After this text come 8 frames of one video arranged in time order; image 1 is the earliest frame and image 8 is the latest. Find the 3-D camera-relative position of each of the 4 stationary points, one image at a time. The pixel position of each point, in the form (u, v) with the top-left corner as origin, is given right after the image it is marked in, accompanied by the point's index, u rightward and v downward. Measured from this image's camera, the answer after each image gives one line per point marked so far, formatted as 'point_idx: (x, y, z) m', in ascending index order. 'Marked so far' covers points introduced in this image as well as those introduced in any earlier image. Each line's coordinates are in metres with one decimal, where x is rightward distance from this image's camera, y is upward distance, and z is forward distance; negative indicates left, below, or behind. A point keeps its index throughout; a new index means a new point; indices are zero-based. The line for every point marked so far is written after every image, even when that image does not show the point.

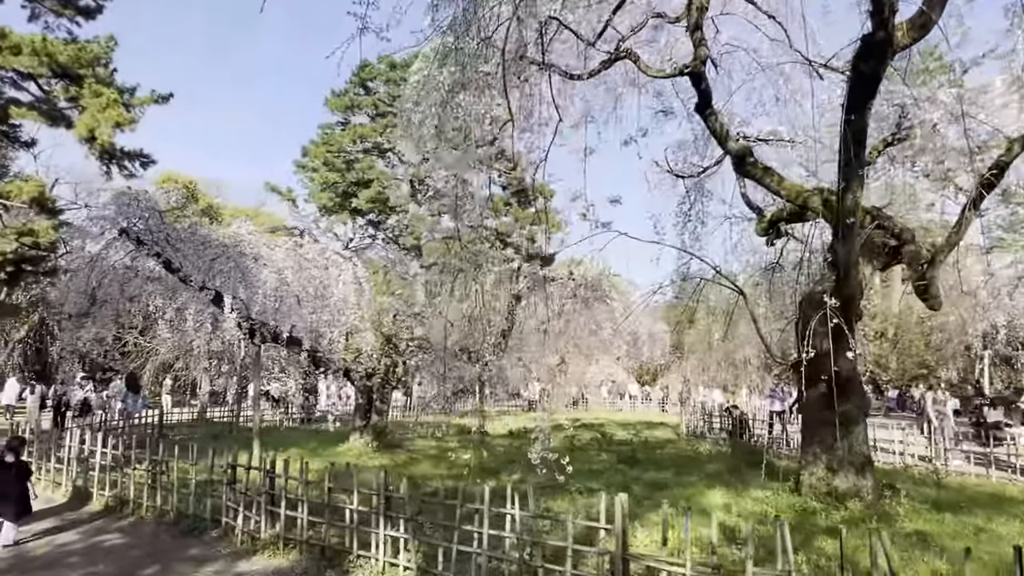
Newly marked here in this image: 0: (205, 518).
0: (-3.5, -2.6, +7.4) m
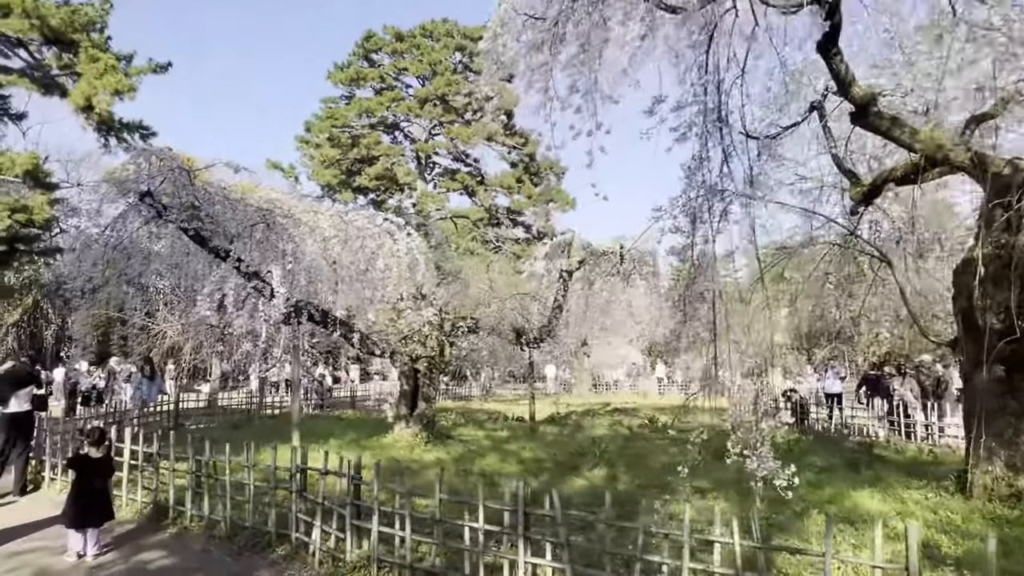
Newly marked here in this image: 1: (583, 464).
0: (-2.3, -2.3, +6.2) m
1: (+1.1, -2.6, +9.7) m
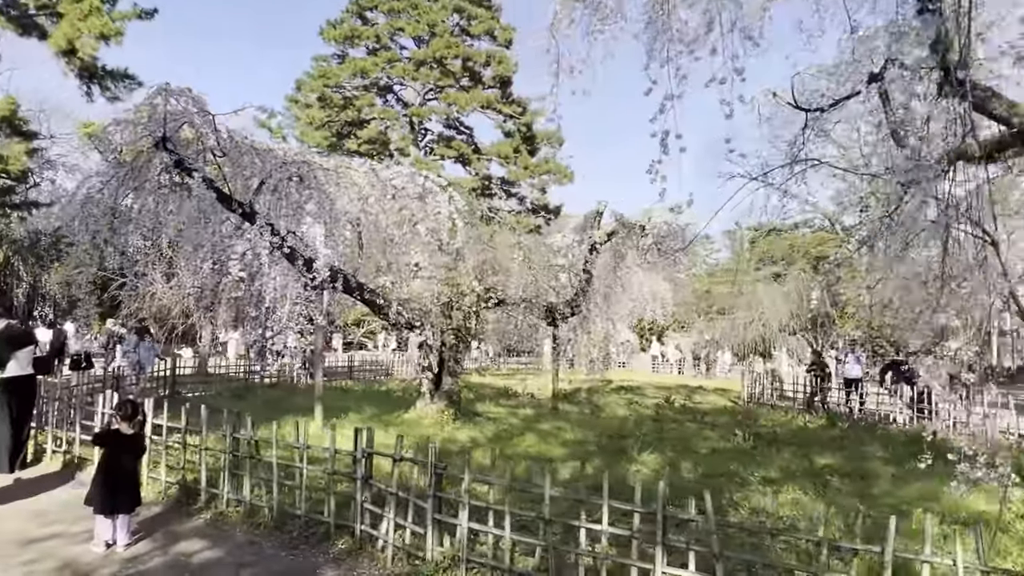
0: (-1.6, -2.0, +5.5) m
1: (+1.7, -2.2, +9.2) m
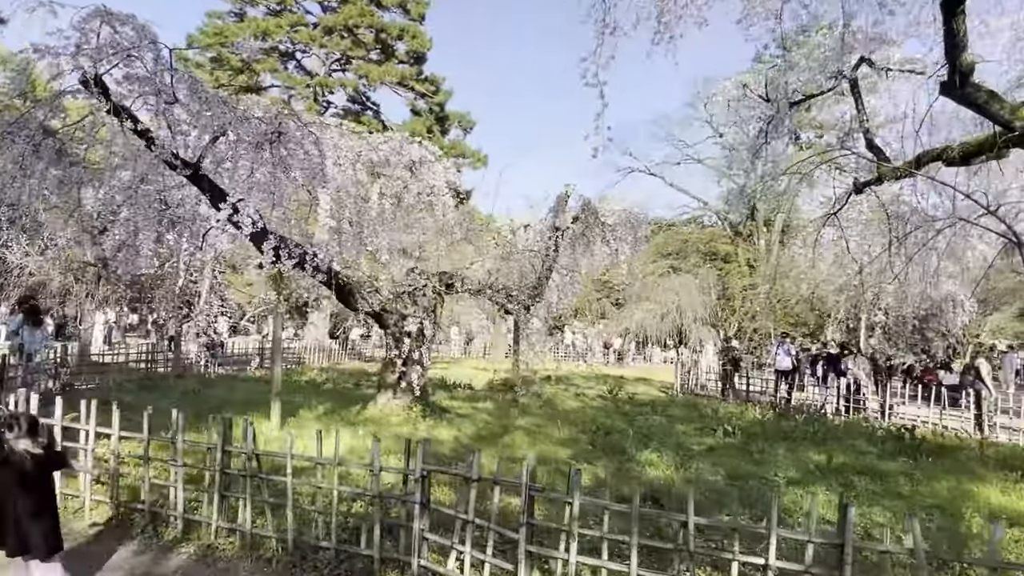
0: (-1.0, -1.8, +4.4) m
1: (+1.5, -2.1, +8.7) m
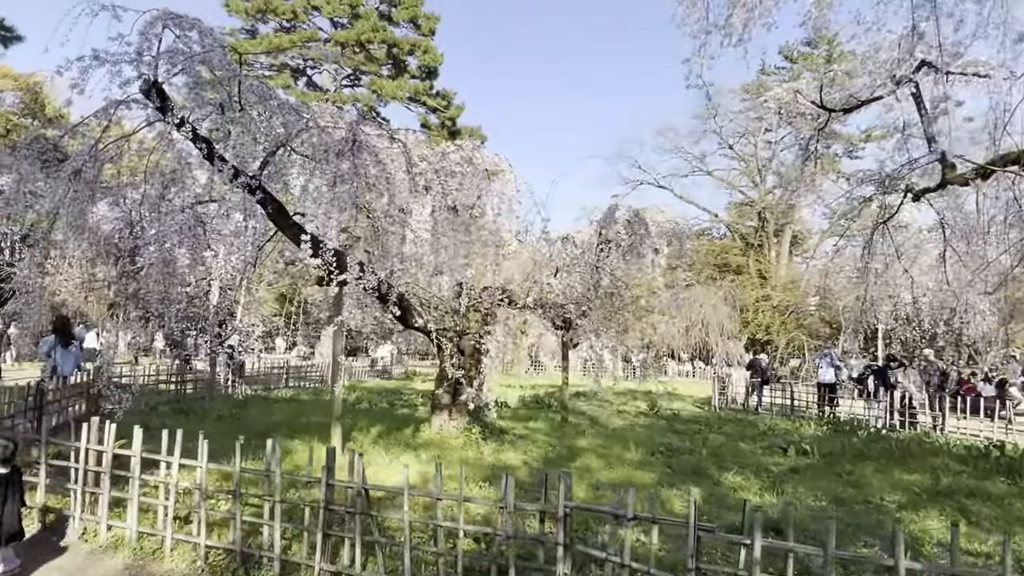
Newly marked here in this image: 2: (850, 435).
0: (-0.1, -1.9, +4.0) m
1: (+2.4, -2.2, +8.2) m
2: (+6.1, -2.6, +11.8) m
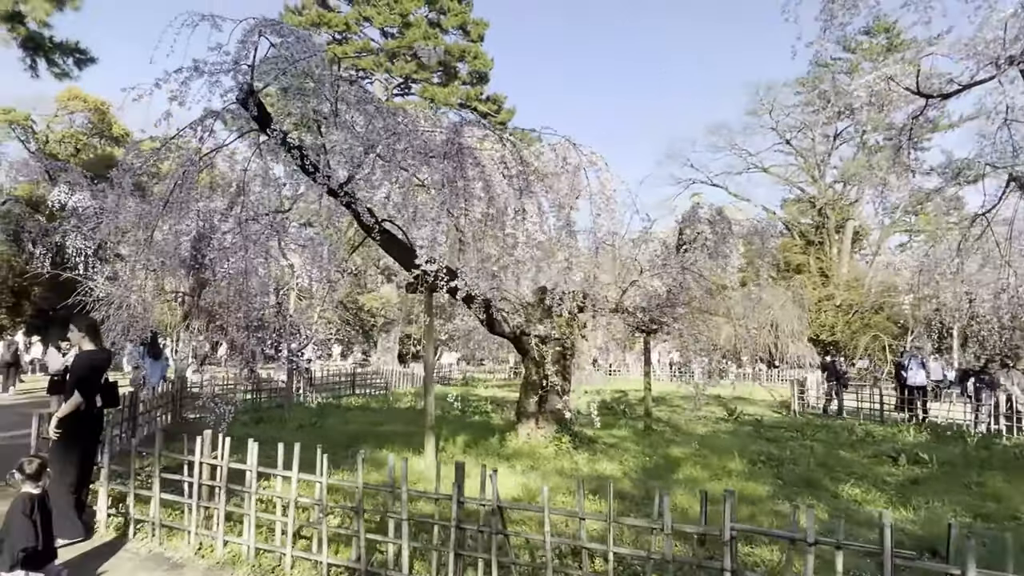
0: (+0.8, -1.9, +3.7) m
1: (+3.6, -2.2, +7.7) m
2: (+7.5, -2.6, +11.0) m
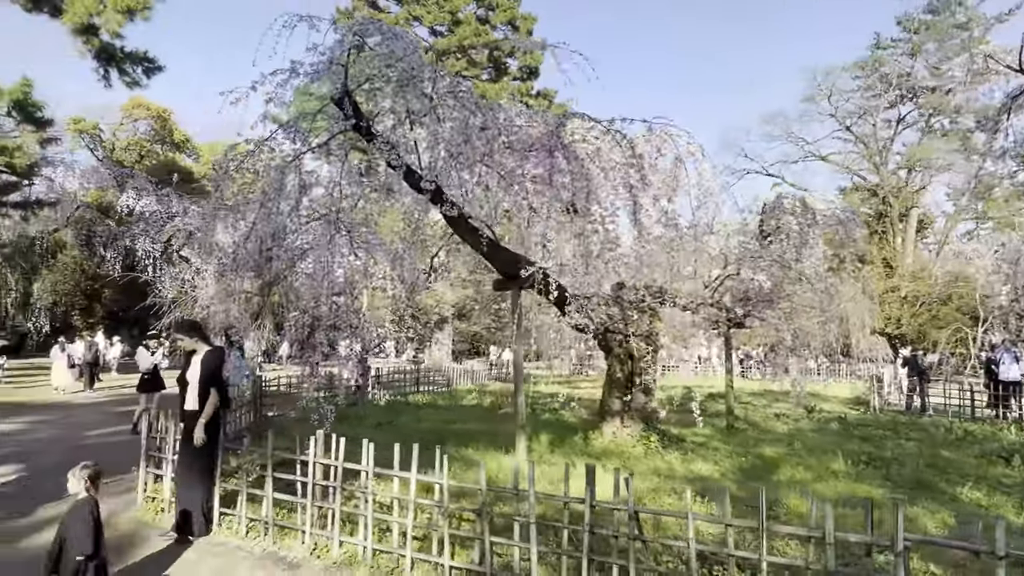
0: (+1.6, -1.9, +3.5) m
1: (+4.6, -2.1, +7.3) m
2: (+8.8, -2.4, +10.4) m
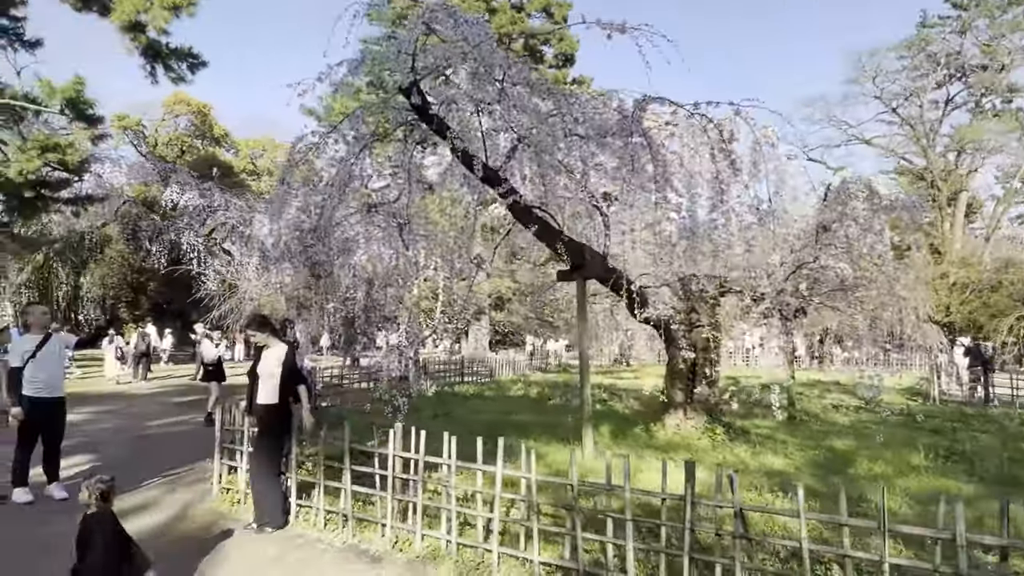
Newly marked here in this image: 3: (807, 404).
0: (+2.2, -1.8, +3.3) m
1: (+5.4, -2.0, +7.0) m
2: (+9.7, -2.2, +9.9) m
3: (+6.5, -2.5, +14.4) m
